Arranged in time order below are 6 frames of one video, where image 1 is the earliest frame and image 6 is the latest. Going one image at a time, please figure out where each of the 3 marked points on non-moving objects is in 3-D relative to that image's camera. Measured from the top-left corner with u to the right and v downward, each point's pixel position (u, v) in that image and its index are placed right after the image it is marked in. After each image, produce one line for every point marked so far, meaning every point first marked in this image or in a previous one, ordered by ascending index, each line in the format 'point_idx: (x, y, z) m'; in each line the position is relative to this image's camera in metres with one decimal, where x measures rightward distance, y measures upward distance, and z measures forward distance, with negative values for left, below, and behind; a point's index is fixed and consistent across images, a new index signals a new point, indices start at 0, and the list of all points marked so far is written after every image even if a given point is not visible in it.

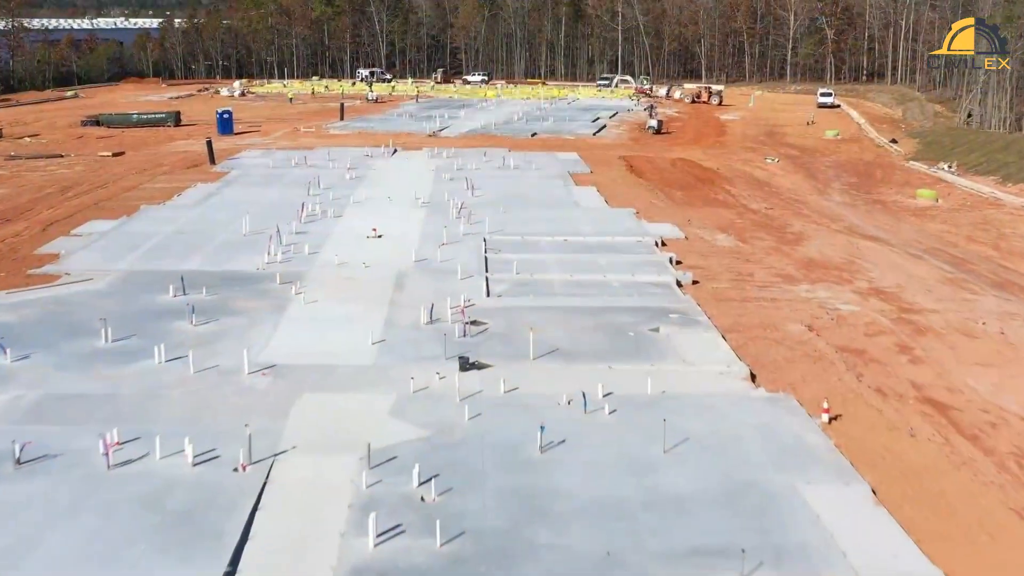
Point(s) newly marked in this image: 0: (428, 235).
0: (-1.7, +1.1, +19.1) m
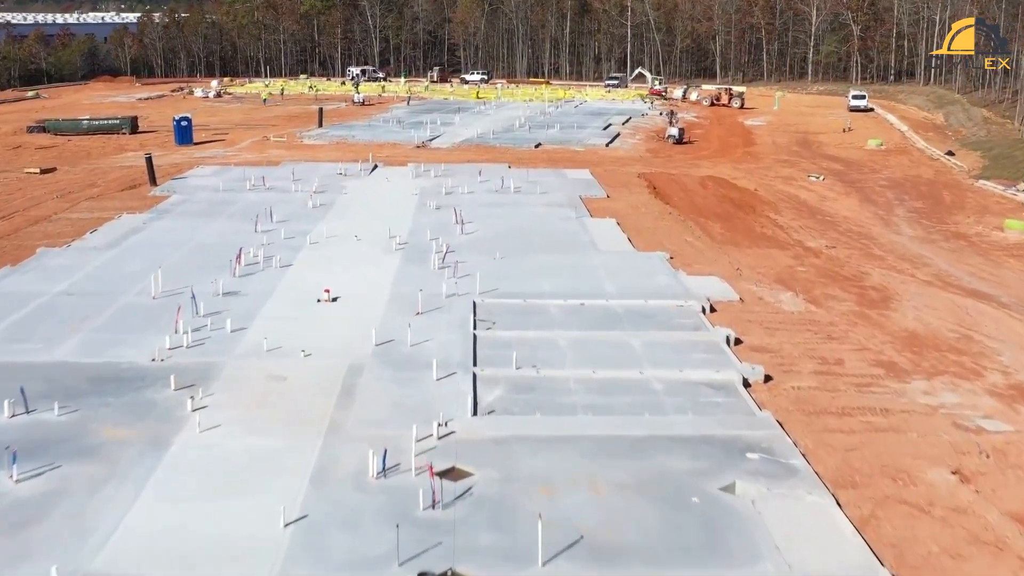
0: (-1.8, -0.2, +14.3) m
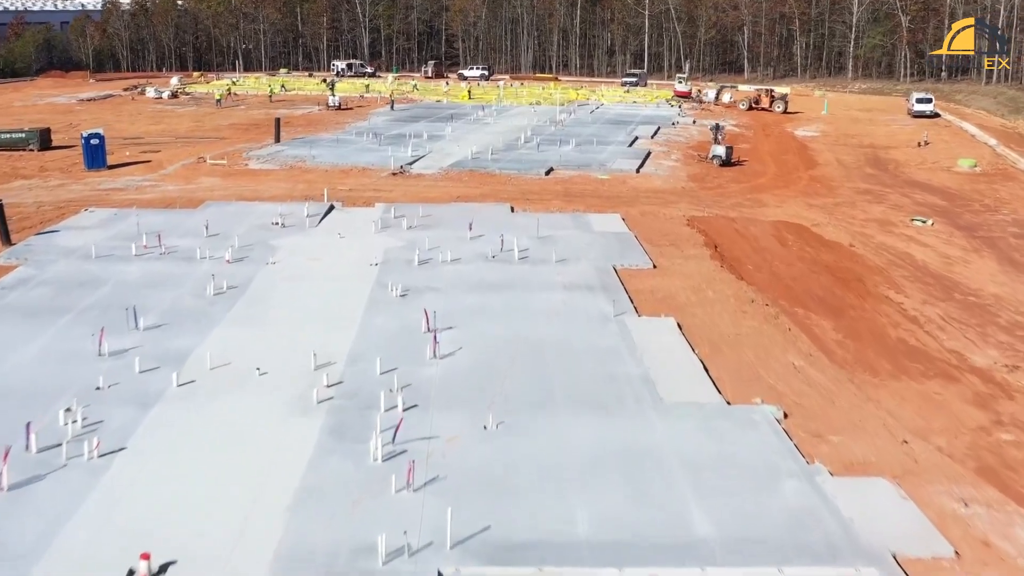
0: (-1.7, -2.2, +7.2) m
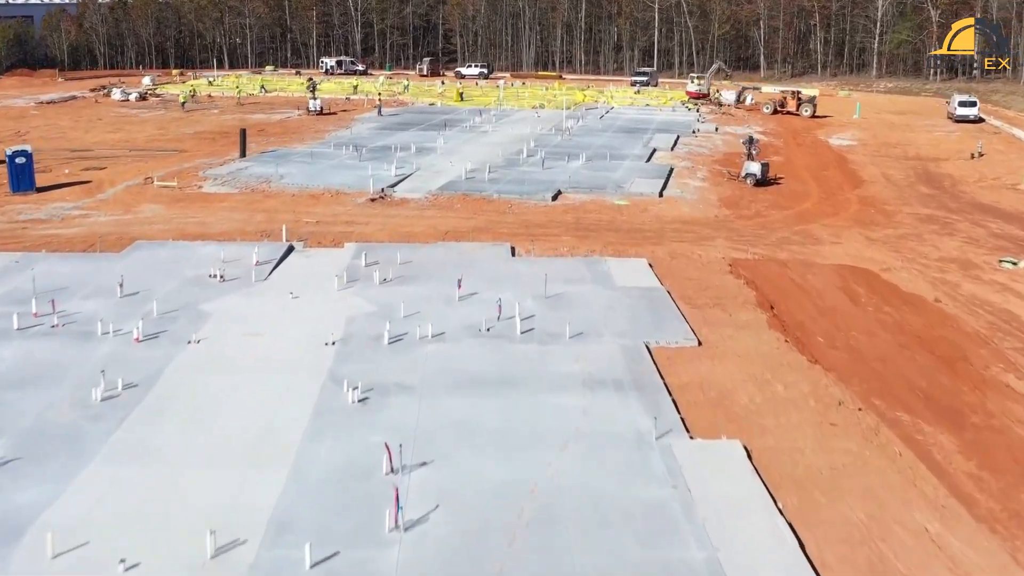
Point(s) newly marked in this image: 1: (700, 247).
0: (-1.7, -3.4, +3.5) m
1: (+3.6, +0.8, +17.5) m
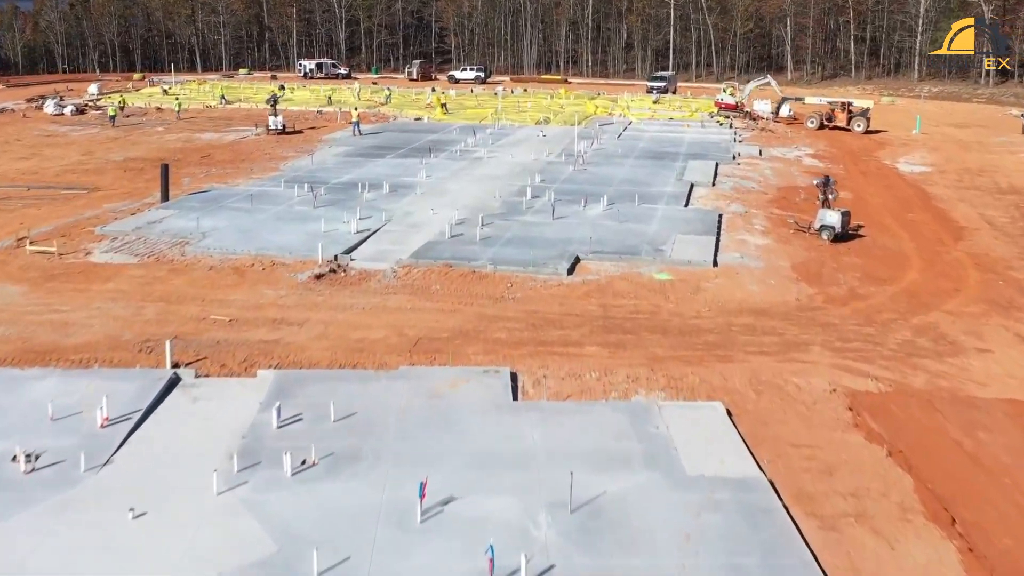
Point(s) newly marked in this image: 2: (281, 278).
0: (-1.7, -5.2, -2.3) m
1: (+3.6, -1.0, +11.8) m
2: (-3.7, +0.2, +14.7) m
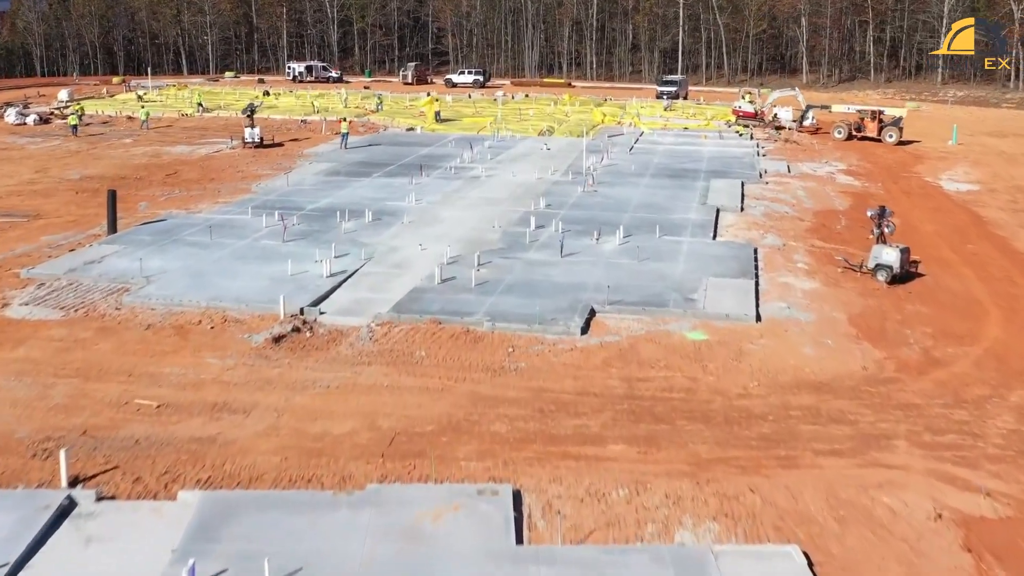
0: (-1.7, -6.1, -4.9) m
1: (+3.6, -1.8, +9.1) m
2: (-3.6, -0.7, +12.0) m
